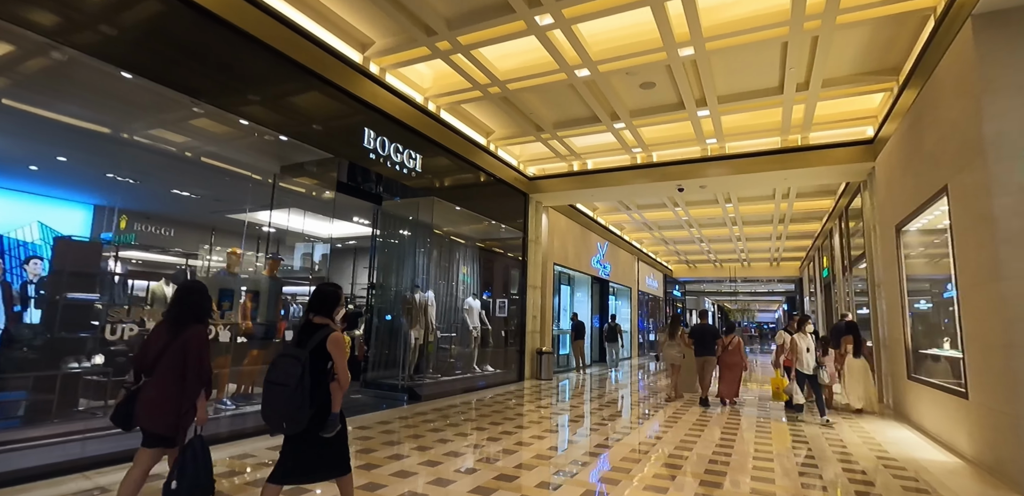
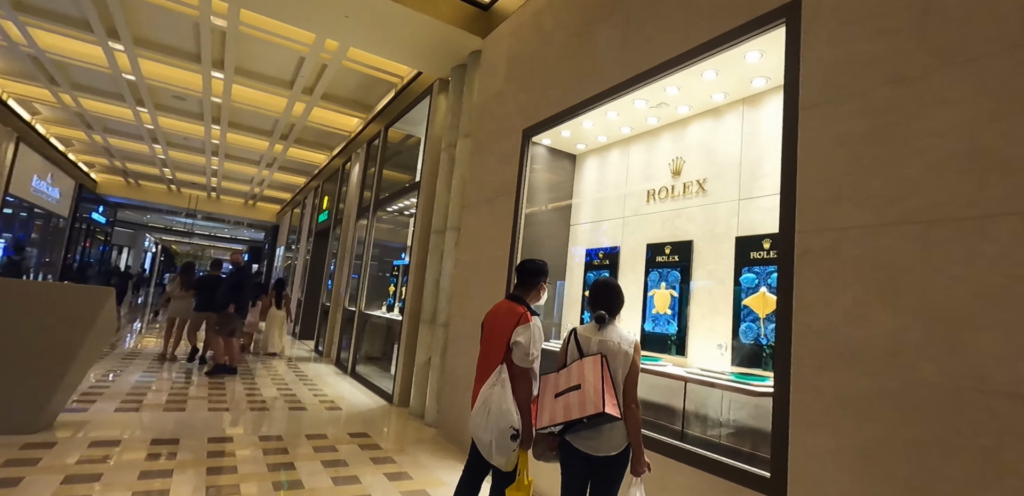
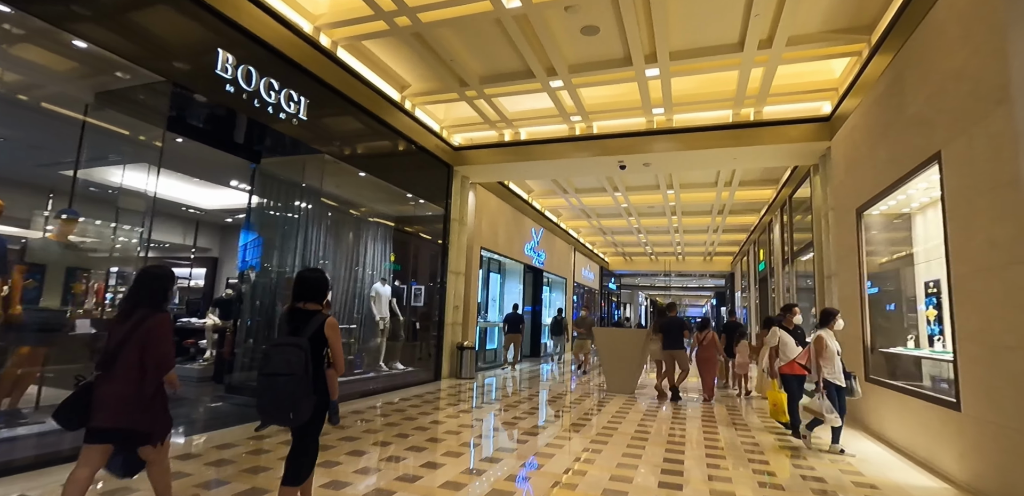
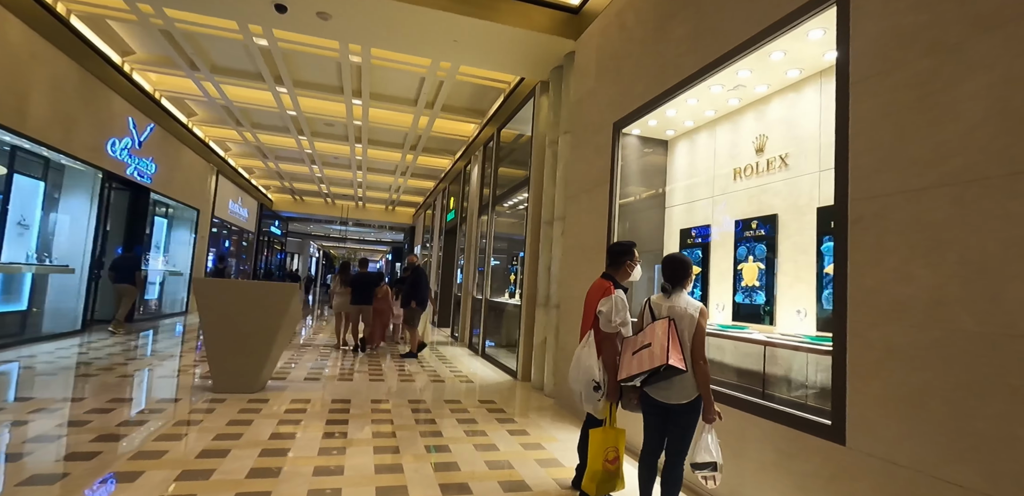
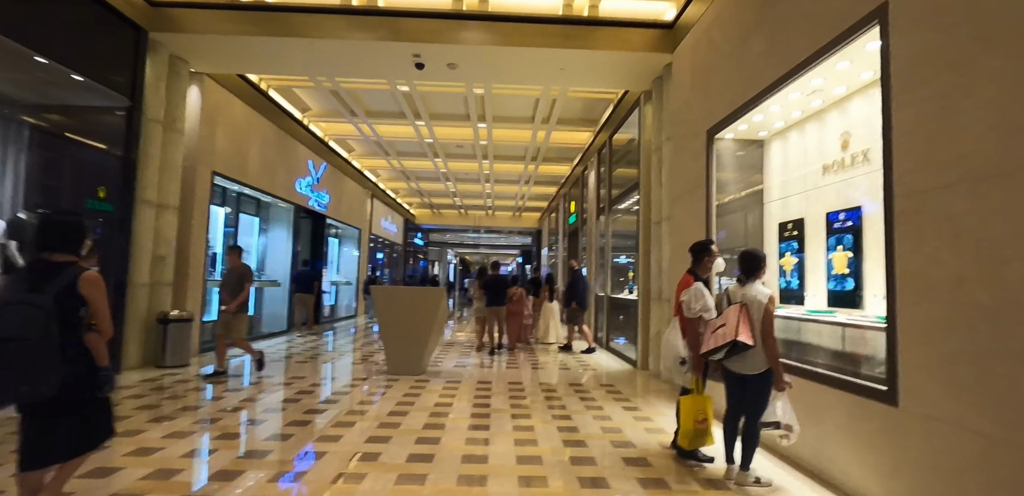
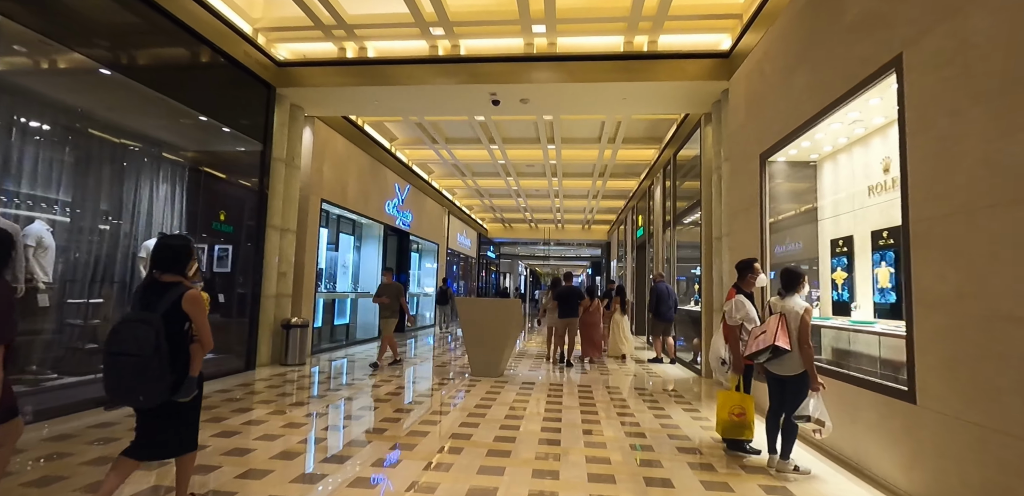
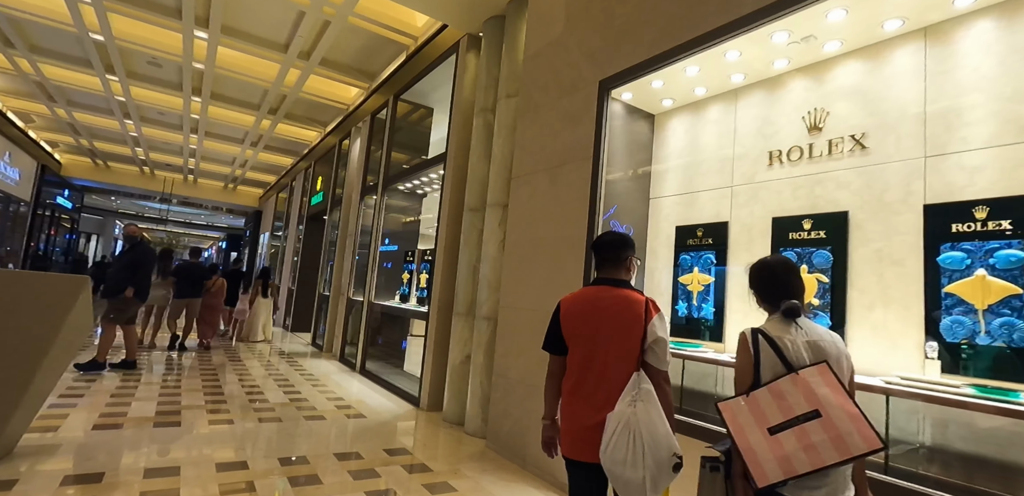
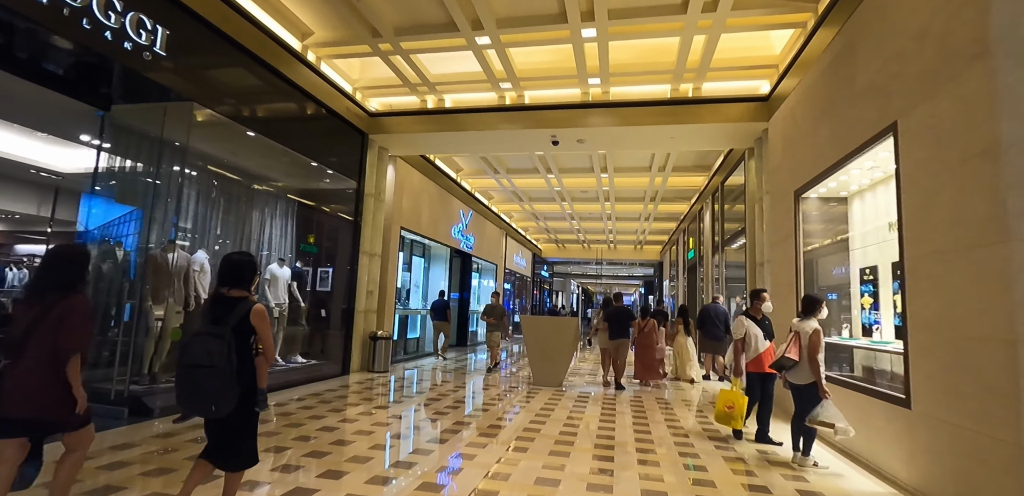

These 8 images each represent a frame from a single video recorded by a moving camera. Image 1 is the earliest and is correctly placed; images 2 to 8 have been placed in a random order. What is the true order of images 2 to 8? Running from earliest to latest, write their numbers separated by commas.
3, 8, 6, 5, 4, 2, 7
